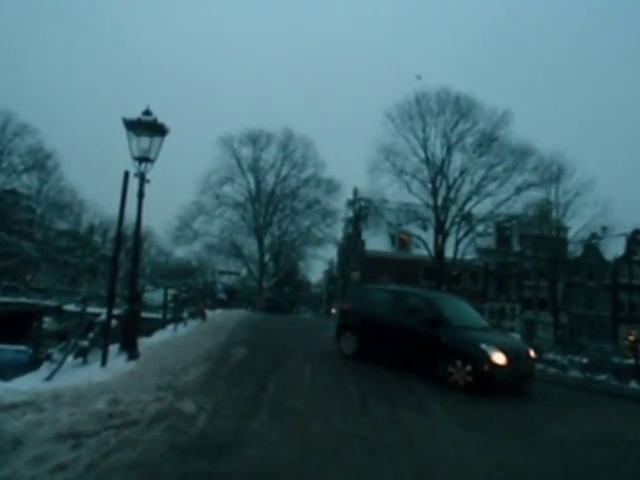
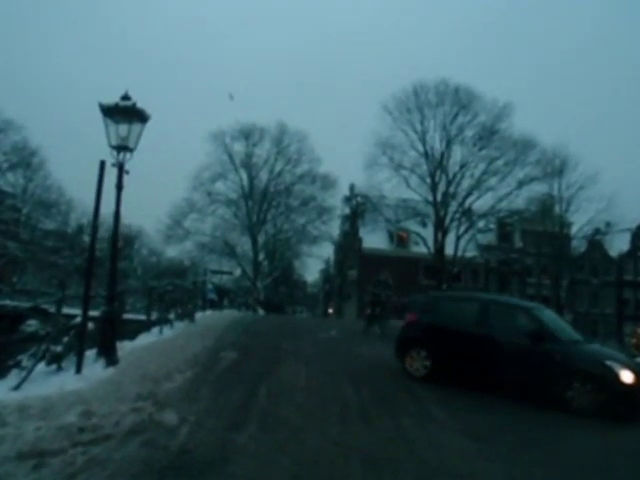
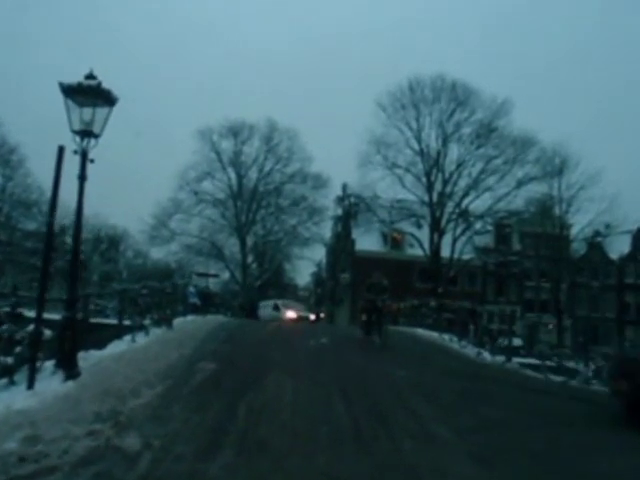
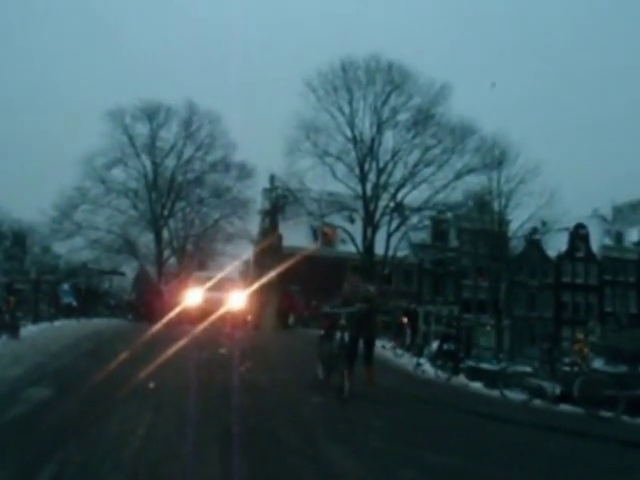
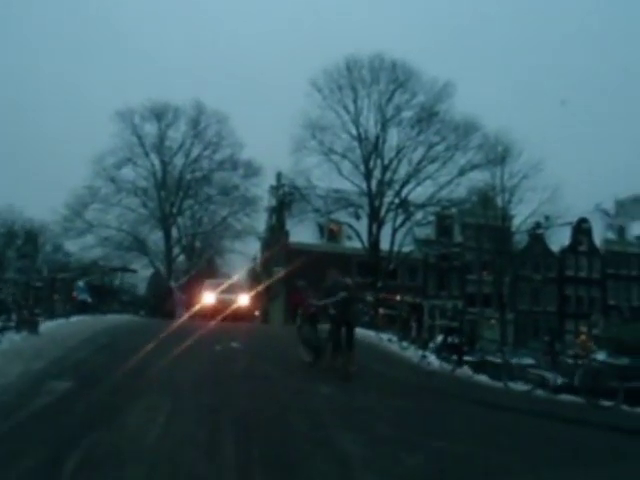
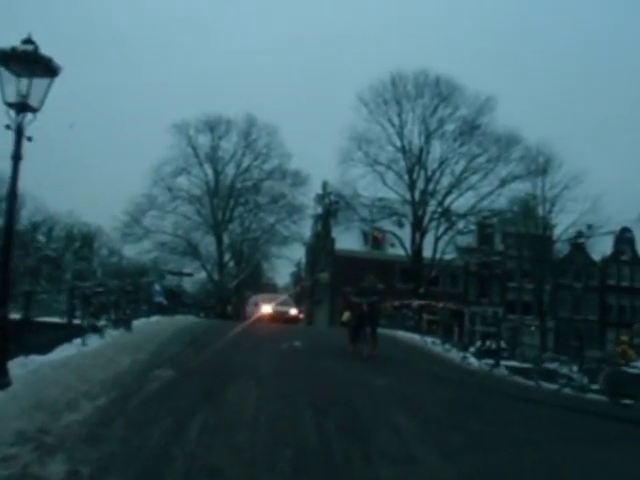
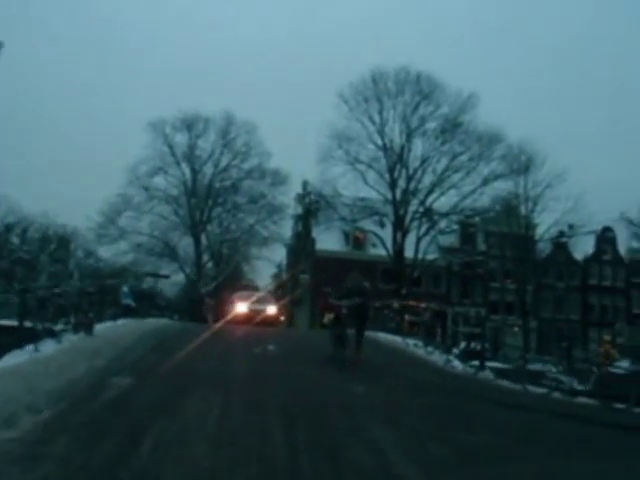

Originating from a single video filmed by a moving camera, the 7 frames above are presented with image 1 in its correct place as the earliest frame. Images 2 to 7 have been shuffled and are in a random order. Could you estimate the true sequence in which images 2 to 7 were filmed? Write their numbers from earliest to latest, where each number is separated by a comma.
2, 3, 6, 7, 5, 4
